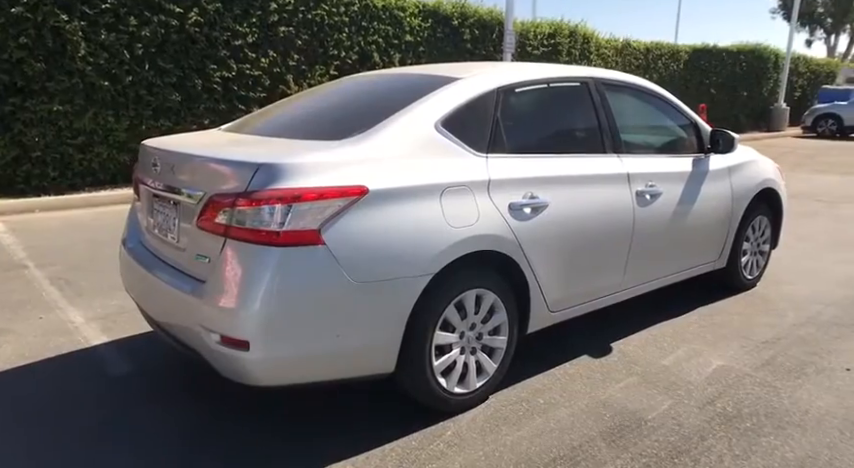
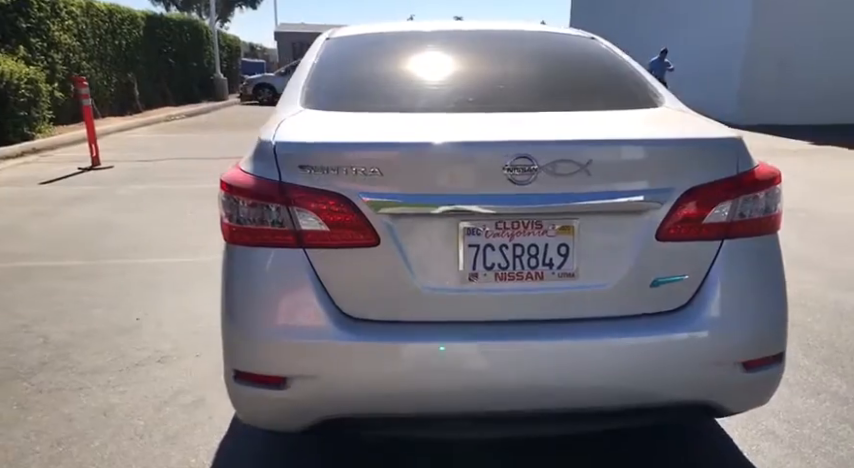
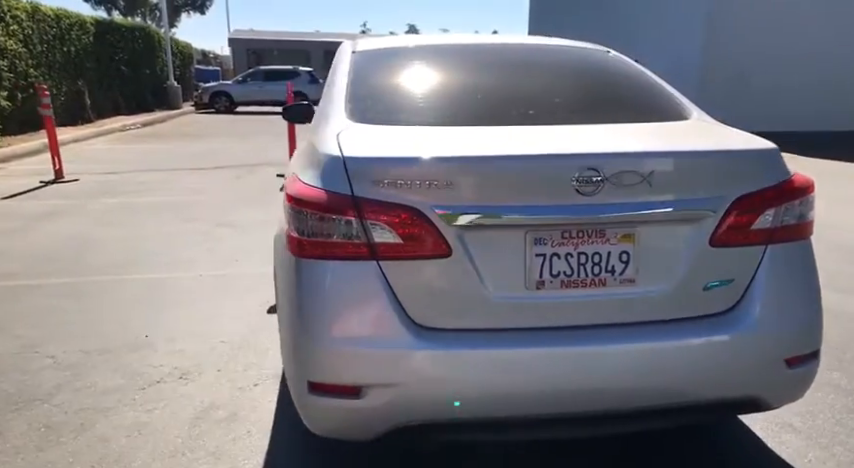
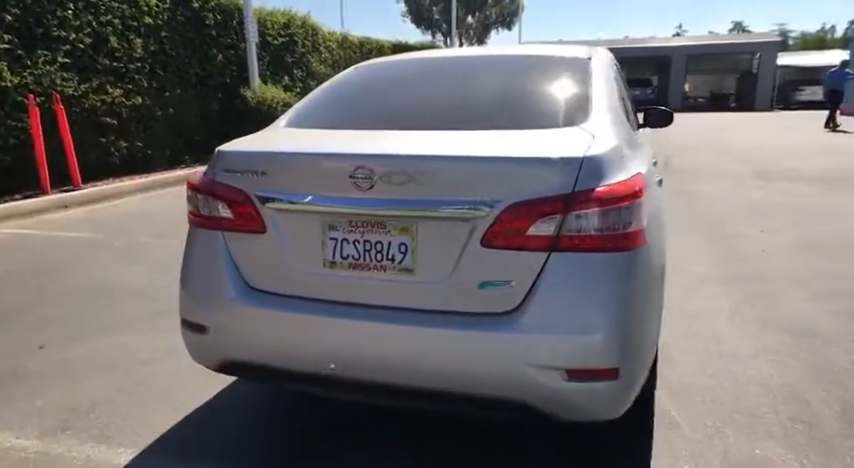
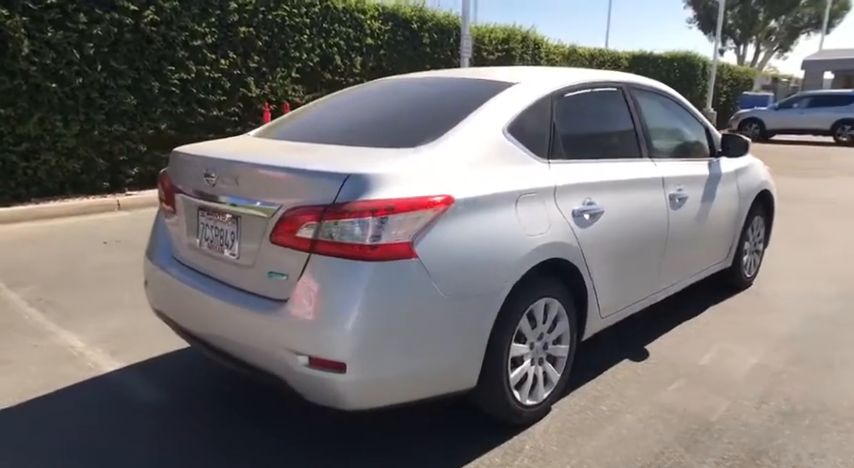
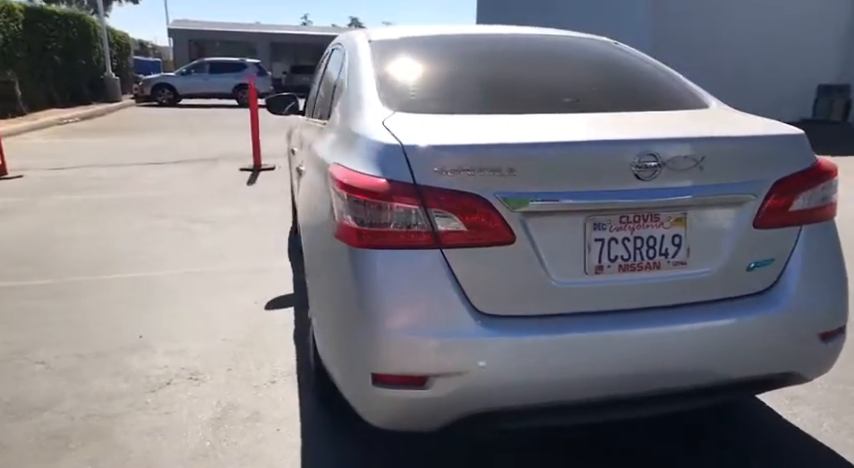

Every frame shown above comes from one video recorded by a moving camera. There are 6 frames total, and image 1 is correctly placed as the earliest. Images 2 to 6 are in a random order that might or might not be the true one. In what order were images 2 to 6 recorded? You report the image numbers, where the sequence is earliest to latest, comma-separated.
5, 4, 2, 3, 6
